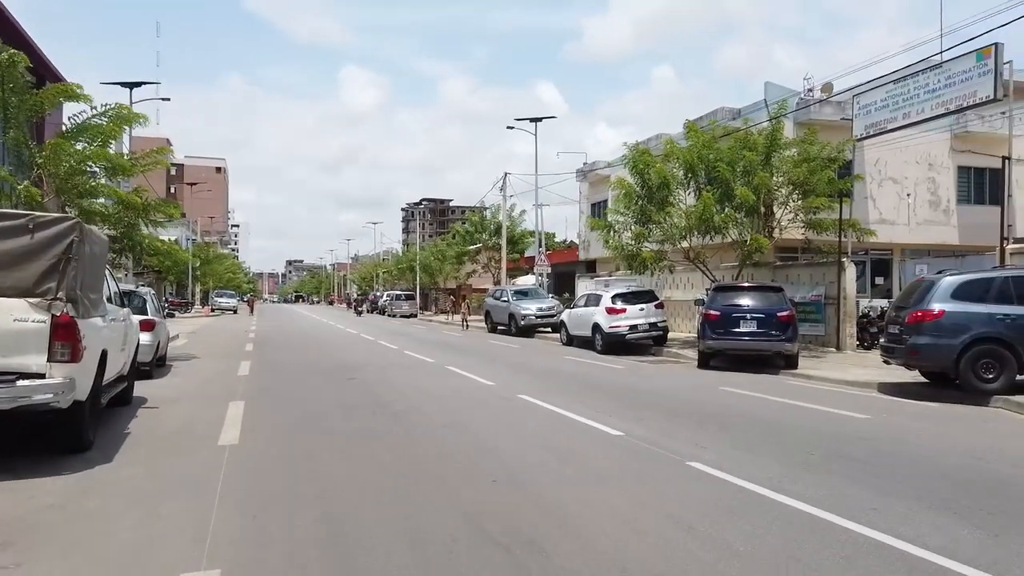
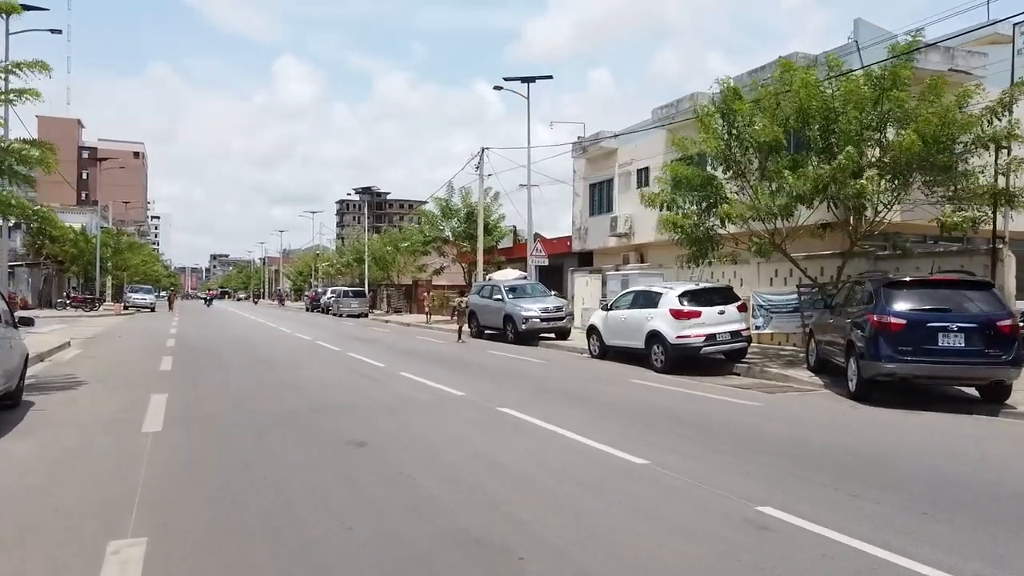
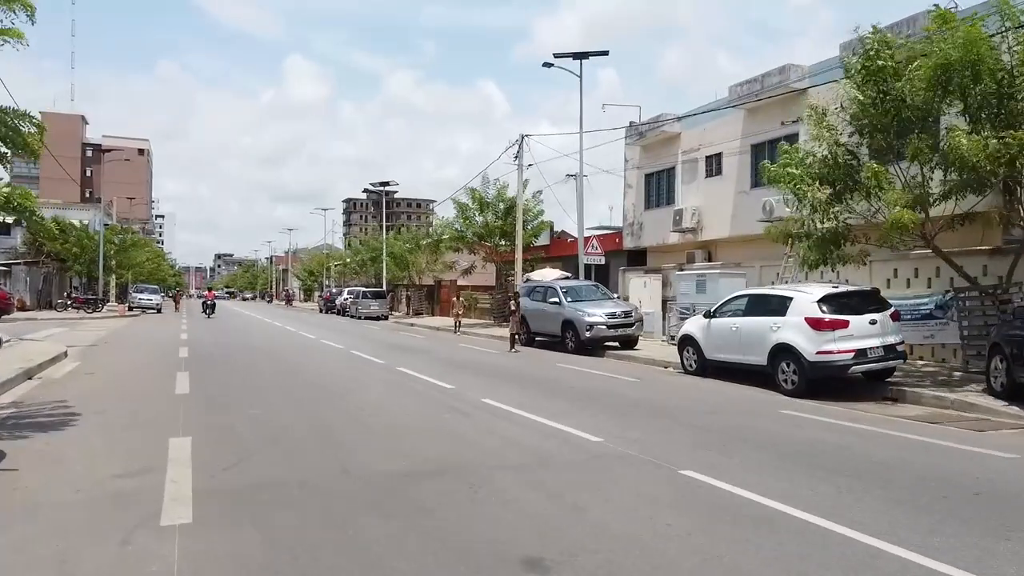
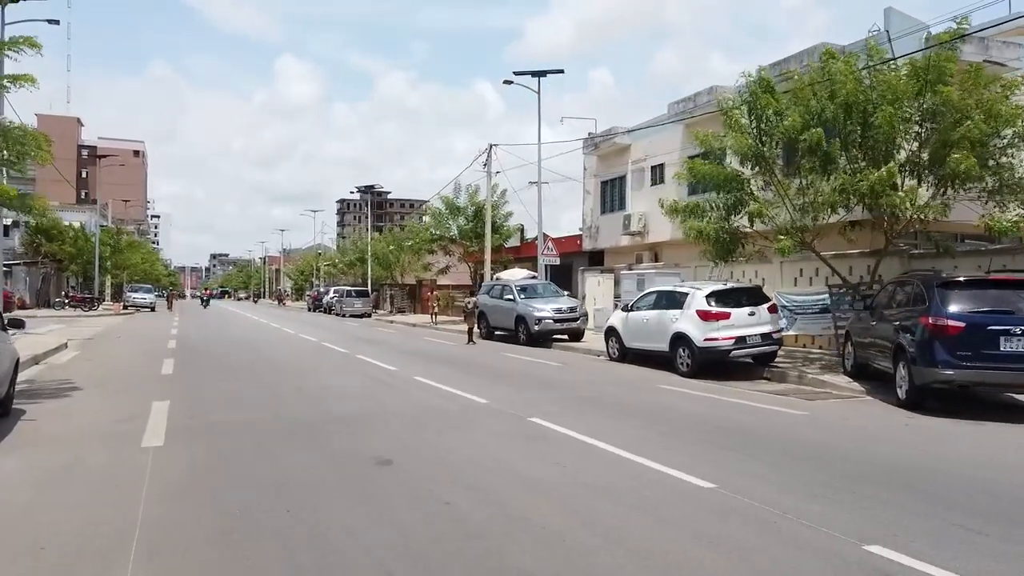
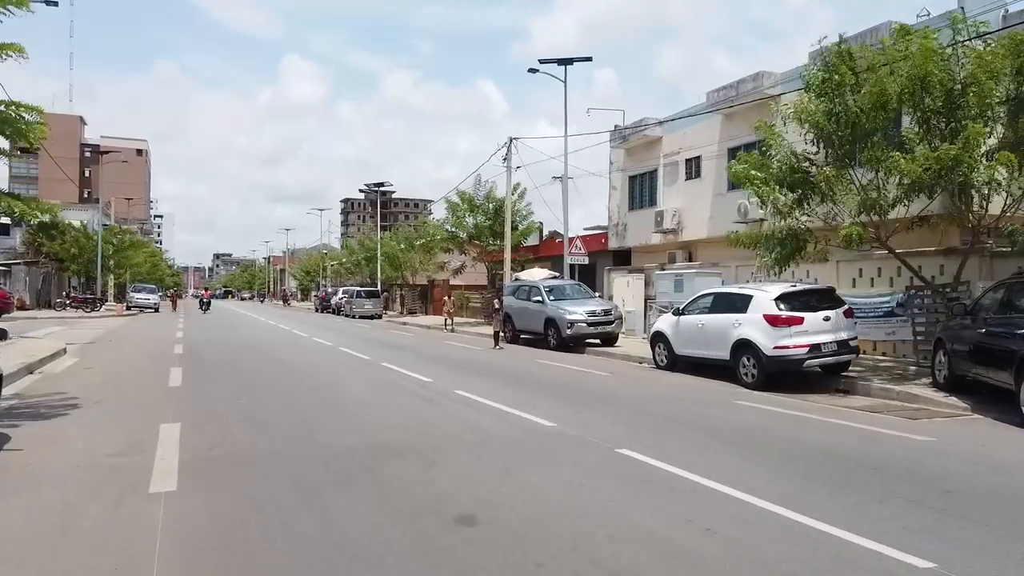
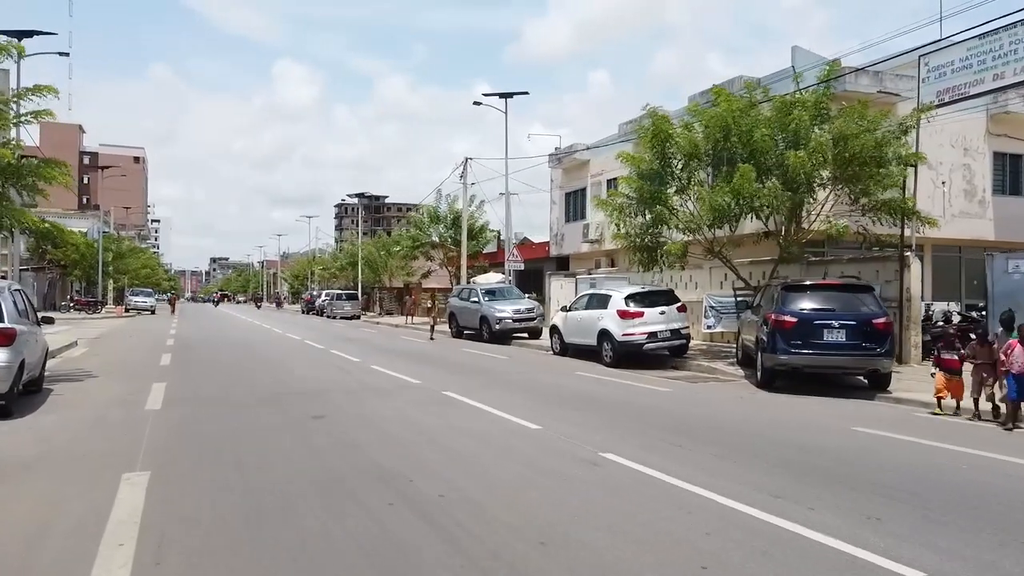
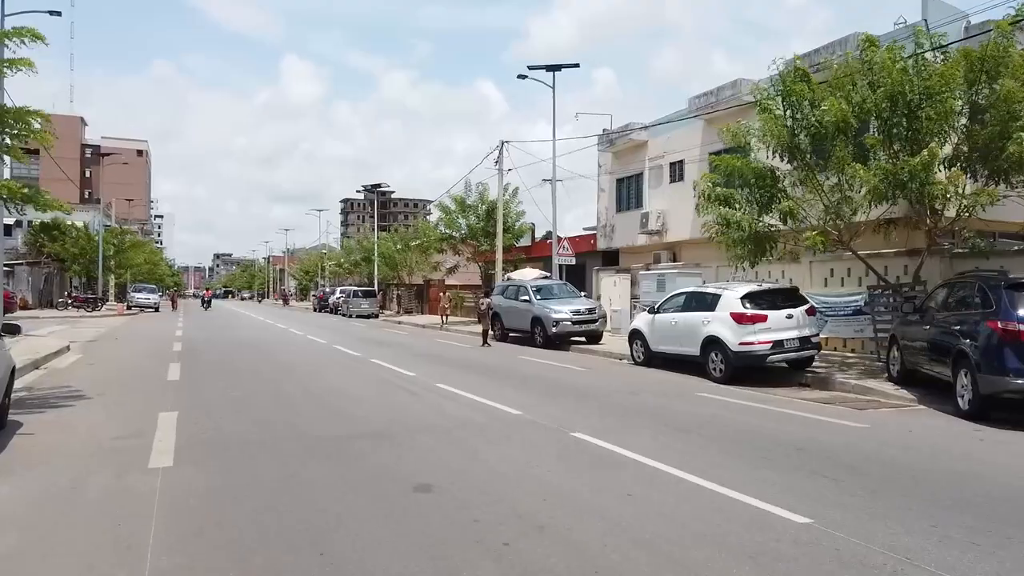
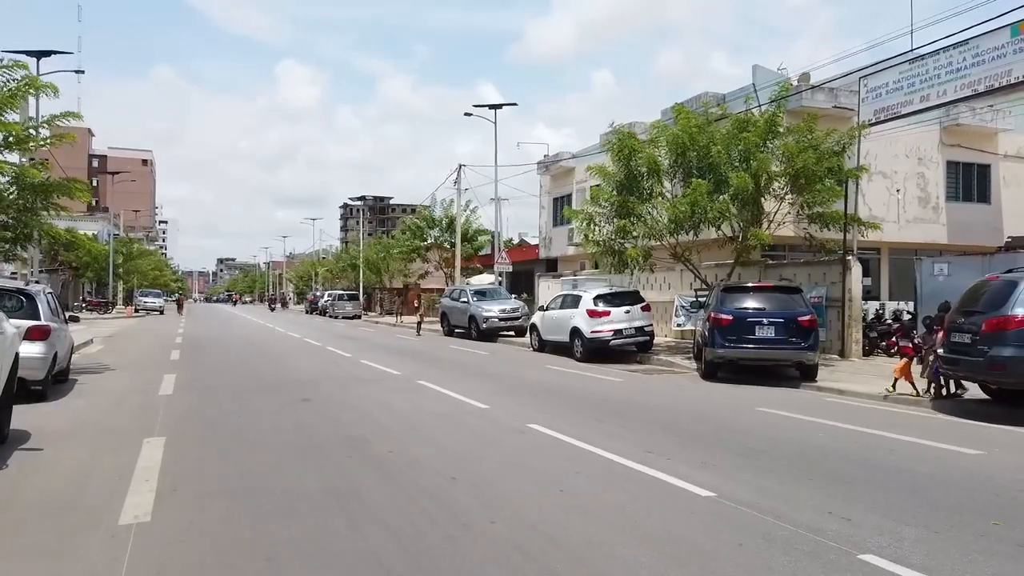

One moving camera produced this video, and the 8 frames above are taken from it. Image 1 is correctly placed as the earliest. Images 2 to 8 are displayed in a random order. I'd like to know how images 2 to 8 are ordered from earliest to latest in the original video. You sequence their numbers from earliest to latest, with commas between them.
8, 6, 2, 4, 7, 5, 3
